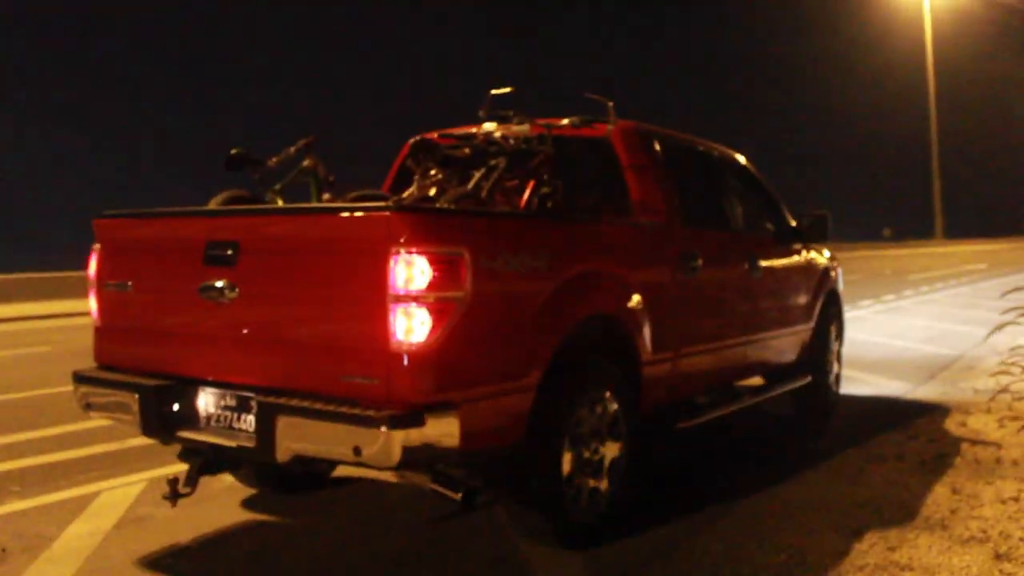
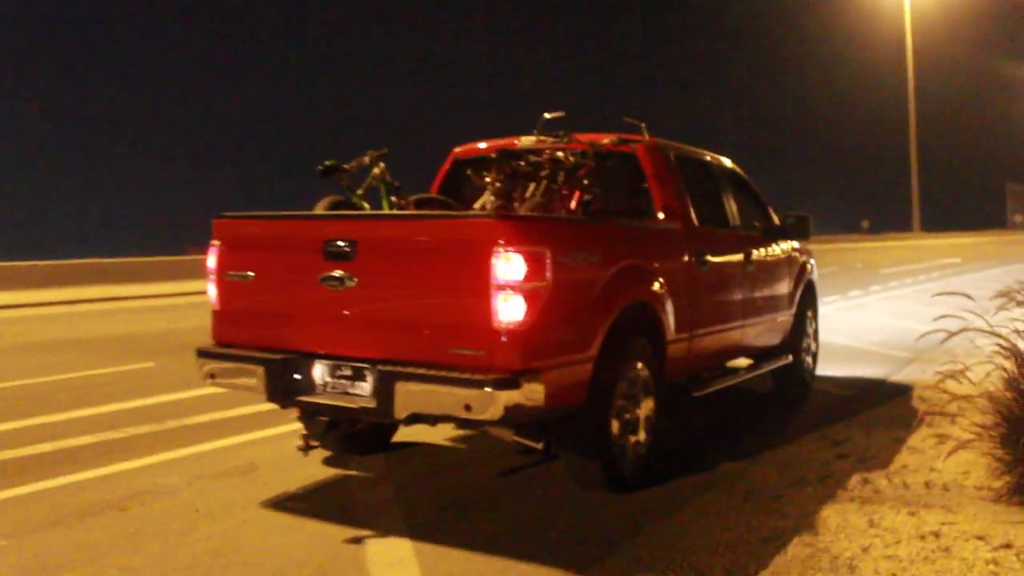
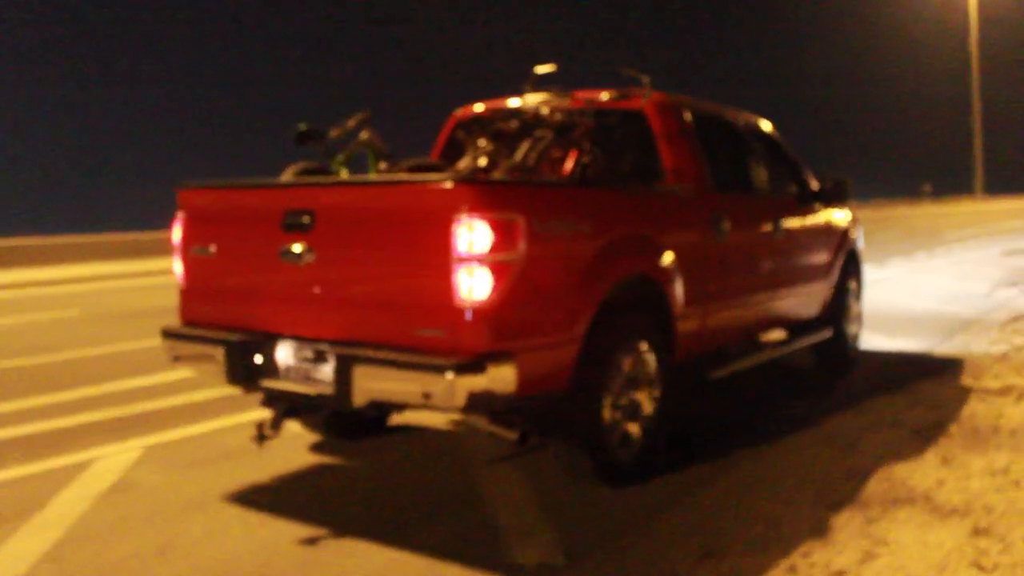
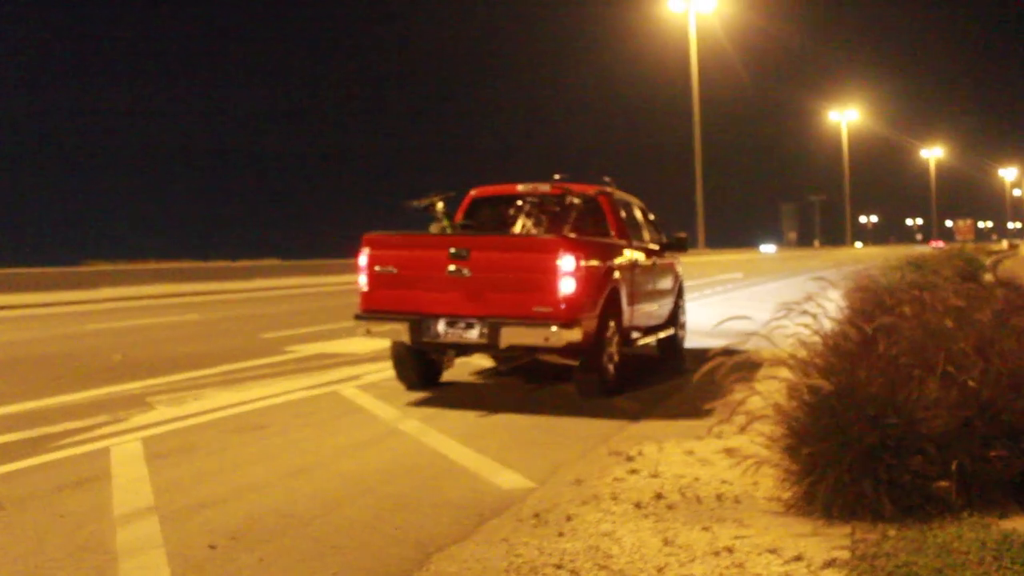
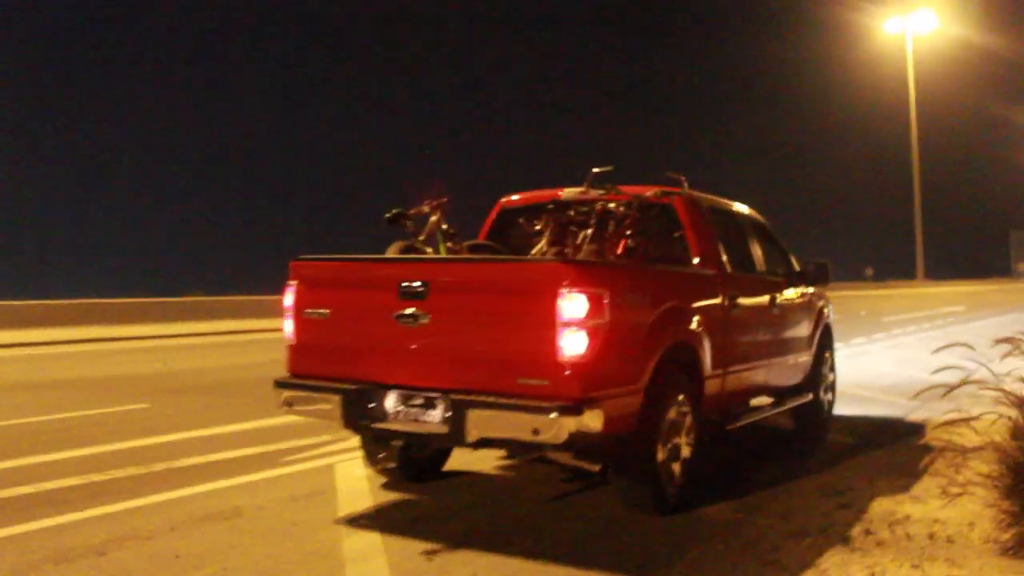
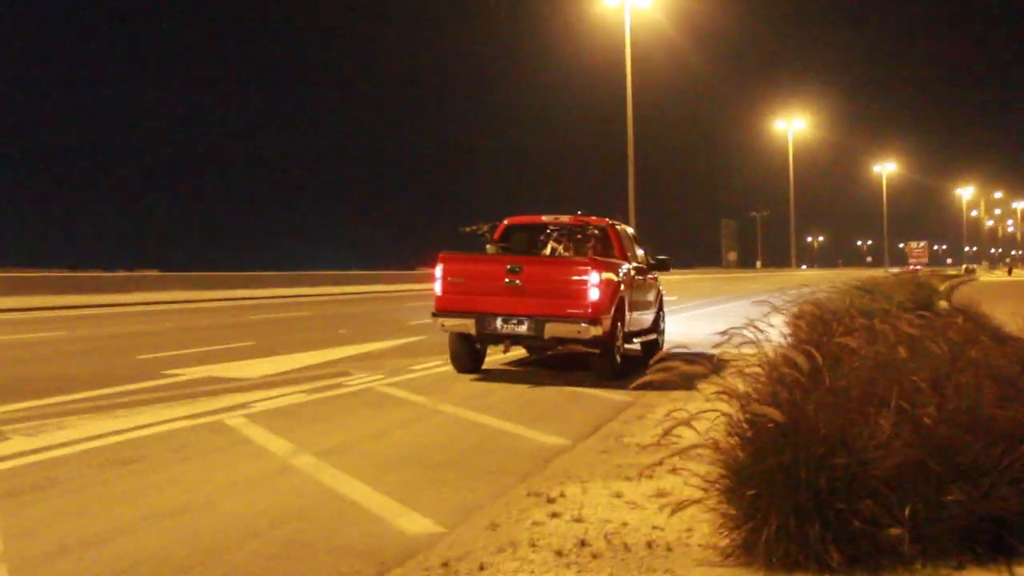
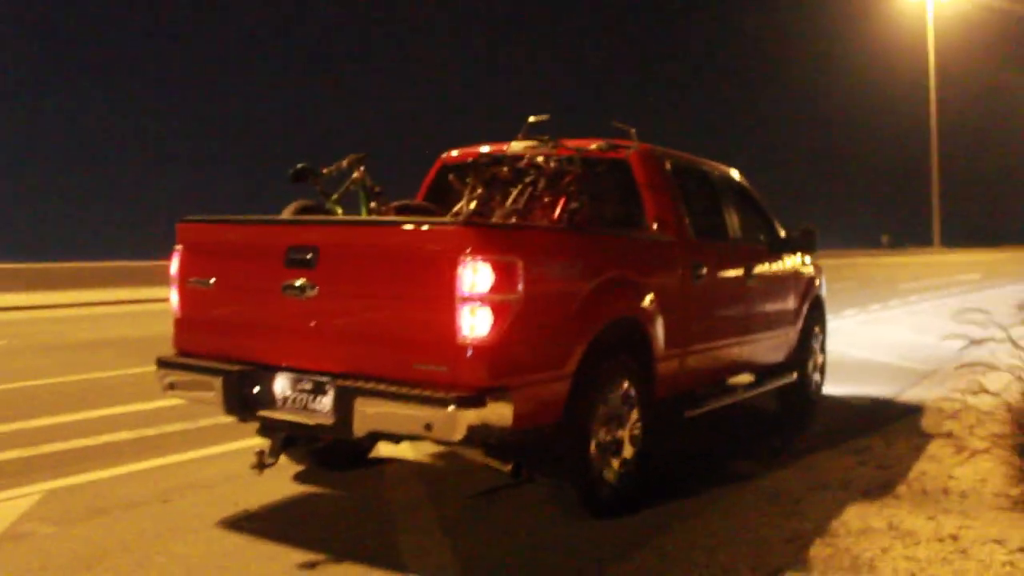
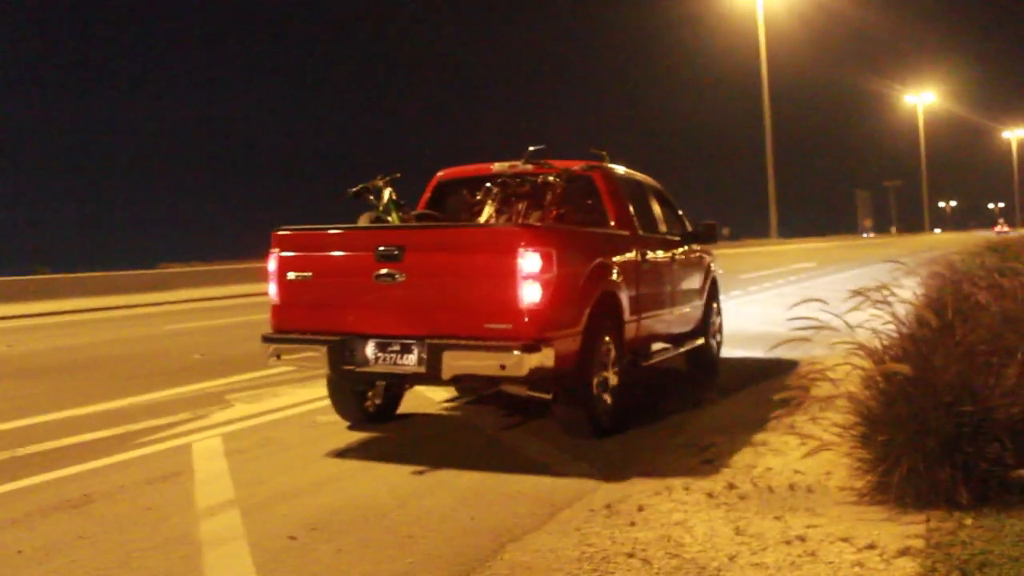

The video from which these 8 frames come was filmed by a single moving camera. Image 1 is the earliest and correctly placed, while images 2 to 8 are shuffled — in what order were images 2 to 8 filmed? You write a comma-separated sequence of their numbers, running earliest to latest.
3, 7, 2, 5, 8, 4, 6
